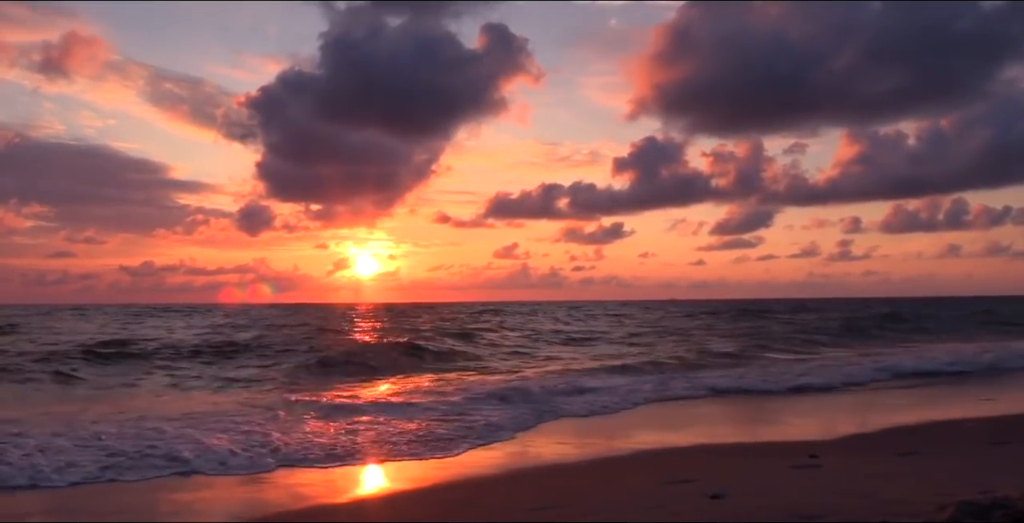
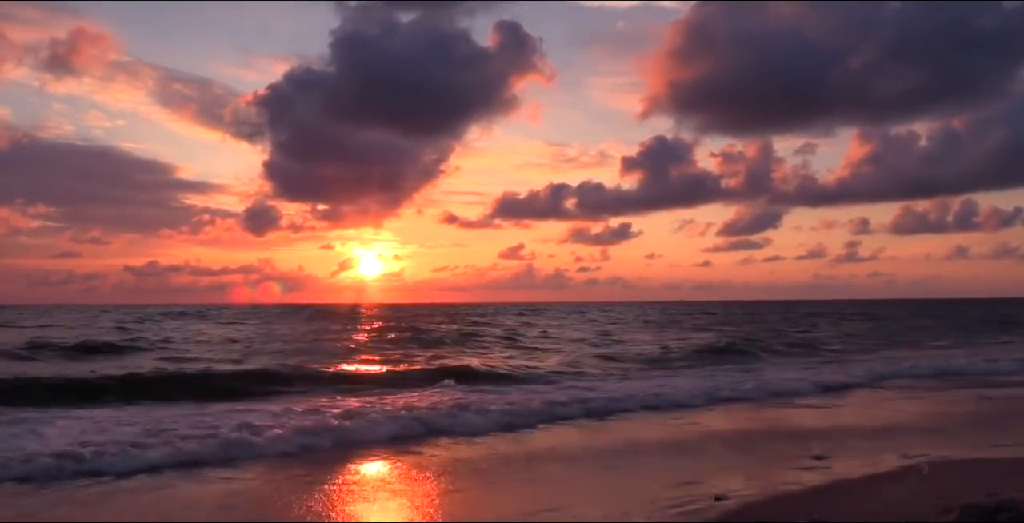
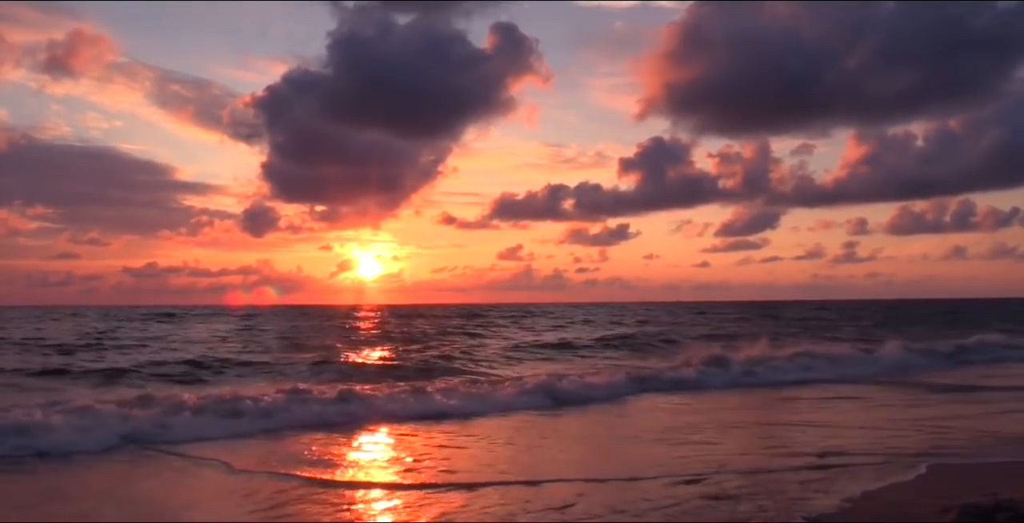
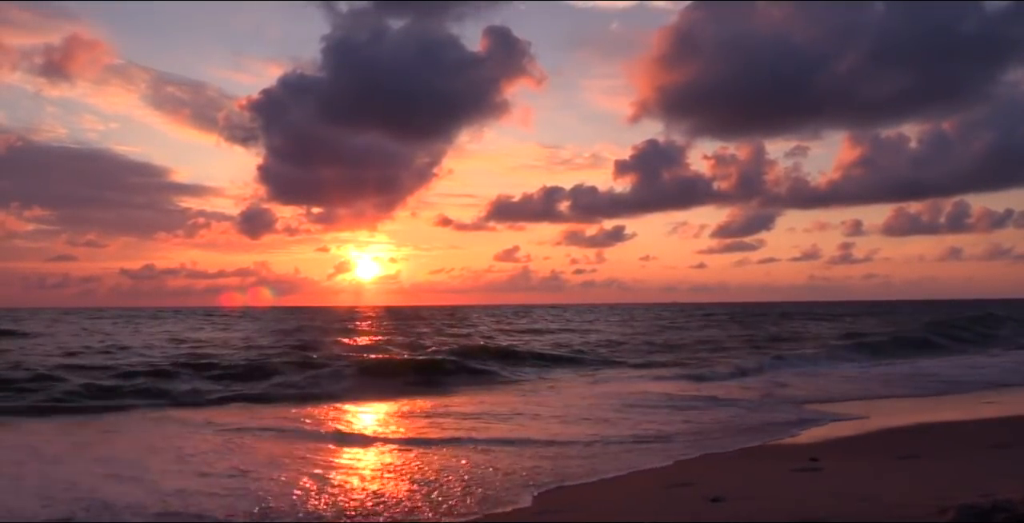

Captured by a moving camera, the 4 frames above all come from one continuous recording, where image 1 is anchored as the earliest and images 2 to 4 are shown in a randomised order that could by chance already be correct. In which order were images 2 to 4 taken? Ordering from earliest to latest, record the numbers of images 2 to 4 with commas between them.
4, 3, 2
